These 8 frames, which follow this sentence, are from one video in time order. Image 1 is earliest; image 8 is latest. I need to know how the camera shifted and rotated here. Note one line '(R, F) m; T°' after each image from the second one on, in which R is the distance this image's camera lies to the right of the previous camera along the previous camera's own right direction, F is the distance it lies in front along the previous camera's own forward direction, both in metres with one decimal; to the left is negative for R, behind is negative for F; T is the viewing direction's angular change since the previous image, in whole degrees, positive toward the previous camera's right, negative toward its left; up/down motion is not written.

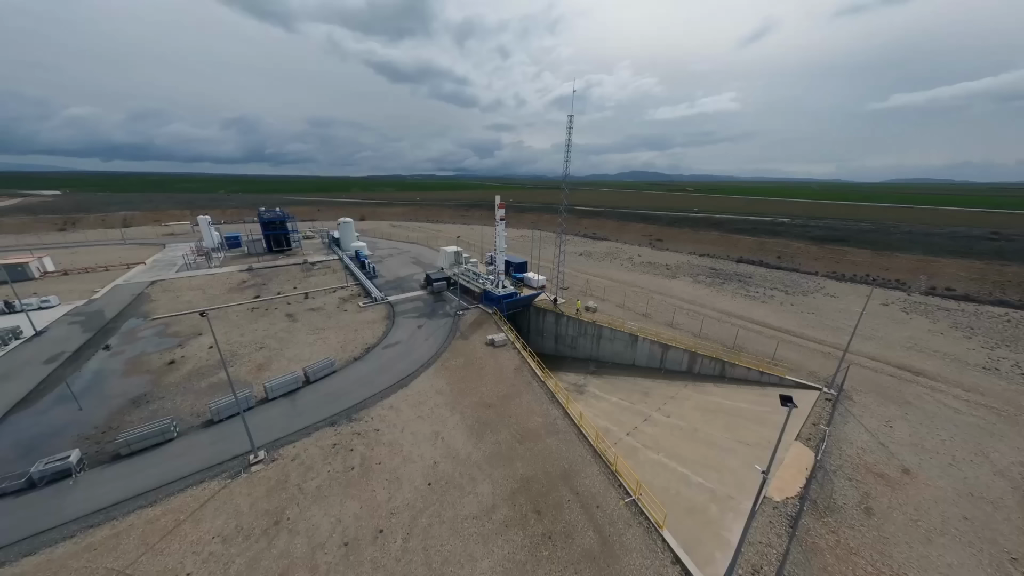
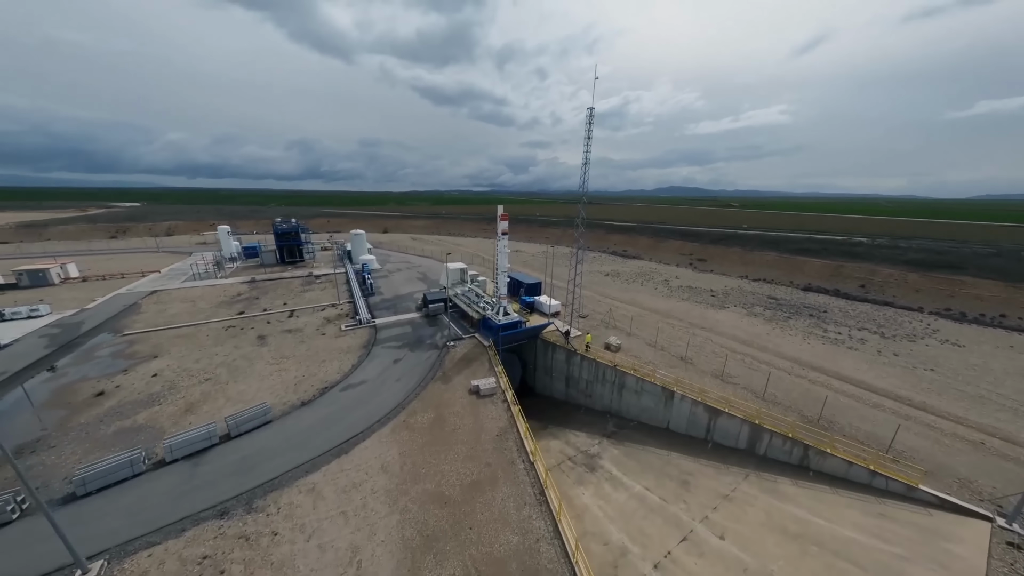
(+3.2, +7.7) m; -6°
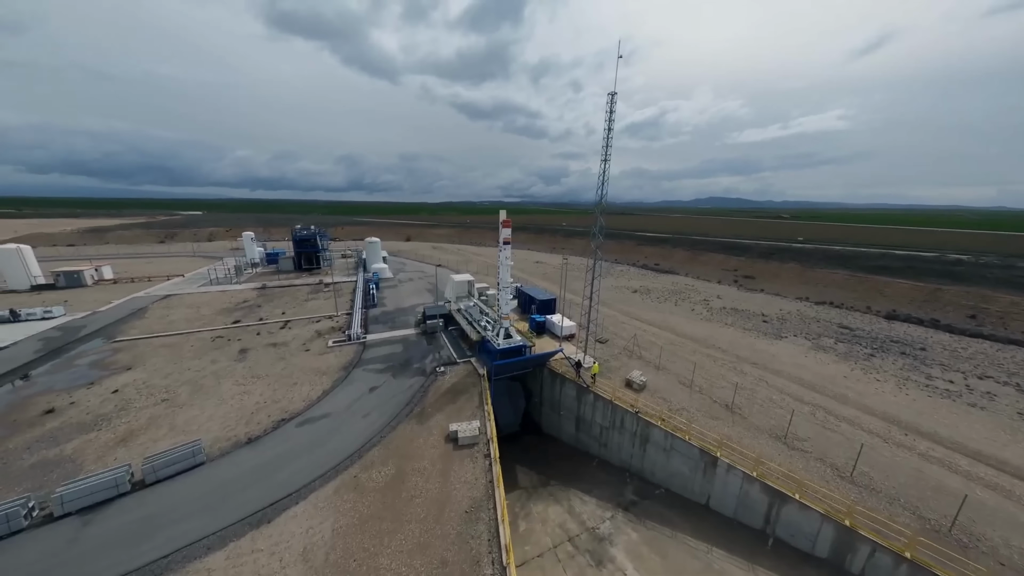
(+2.6, +5.5) m; -6°
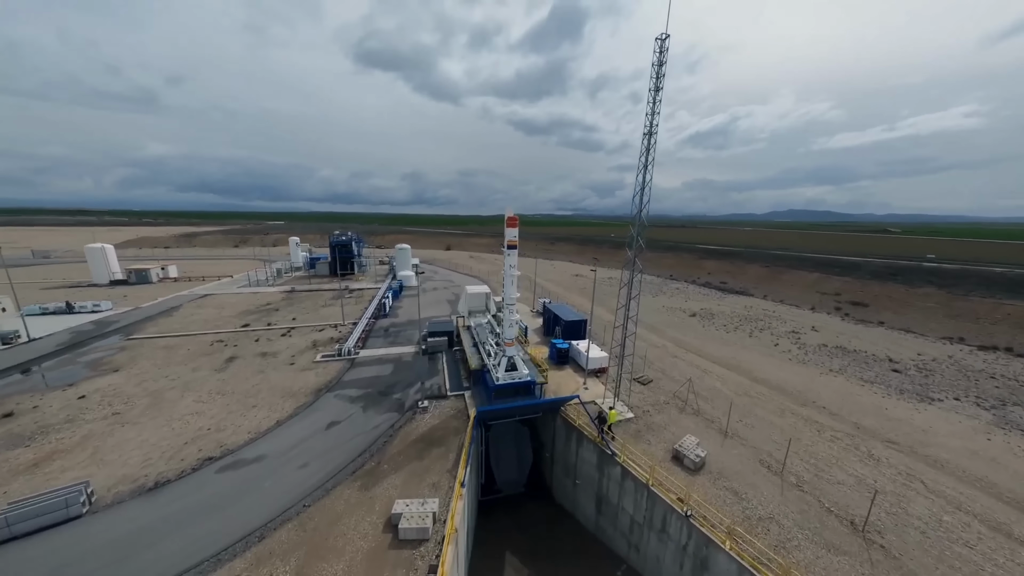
(+3.3, +7.4) m; -9°
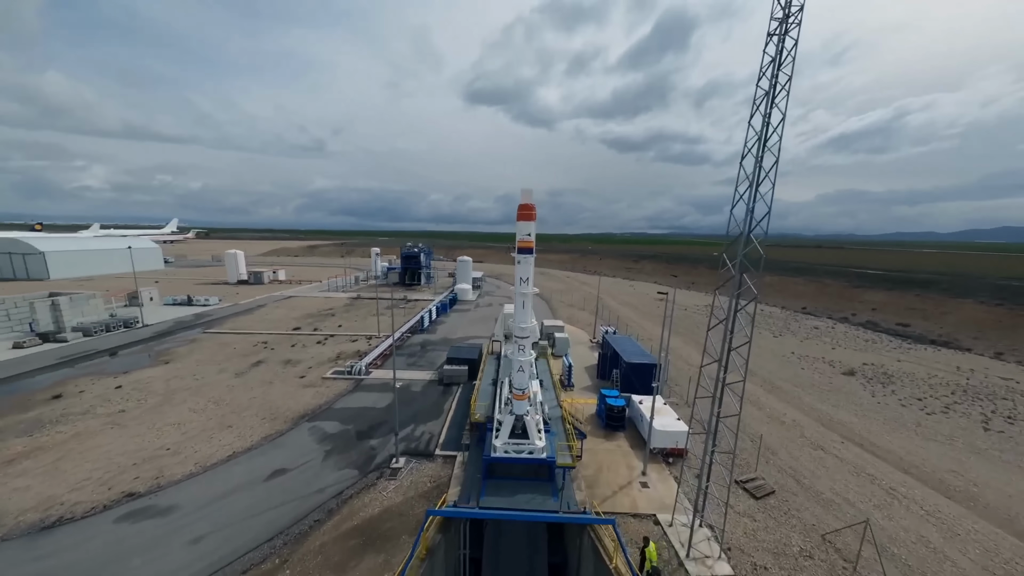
(+3.7, +8.4) m; -16°
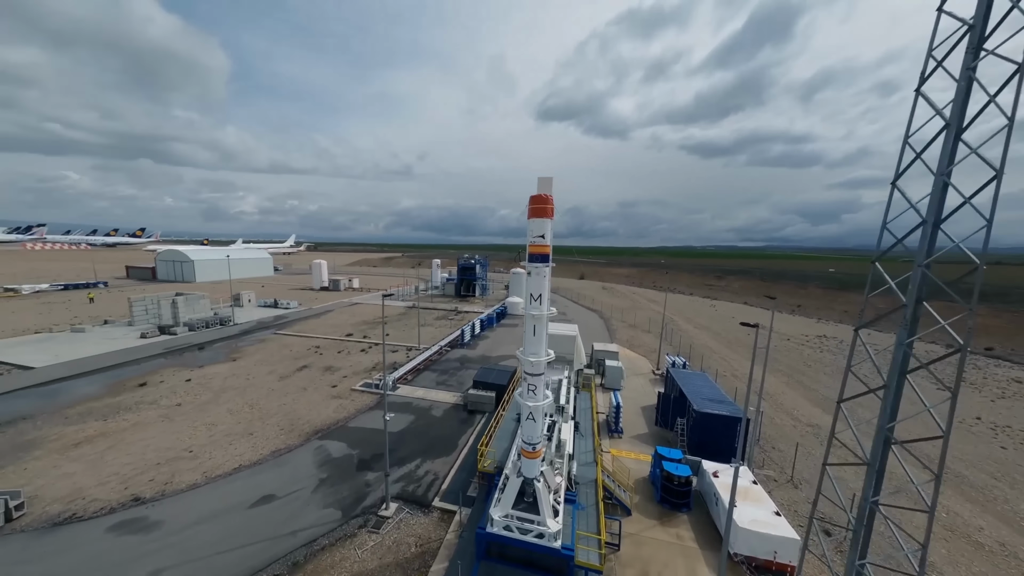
(+2.3, +4.1) m; -13°
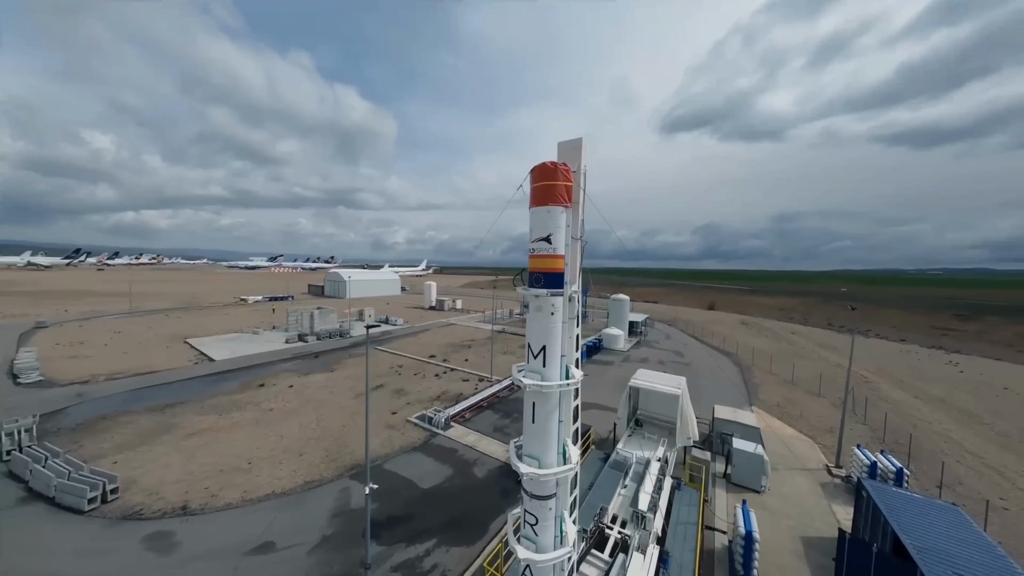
(+2.8, +5.7) m; -21°
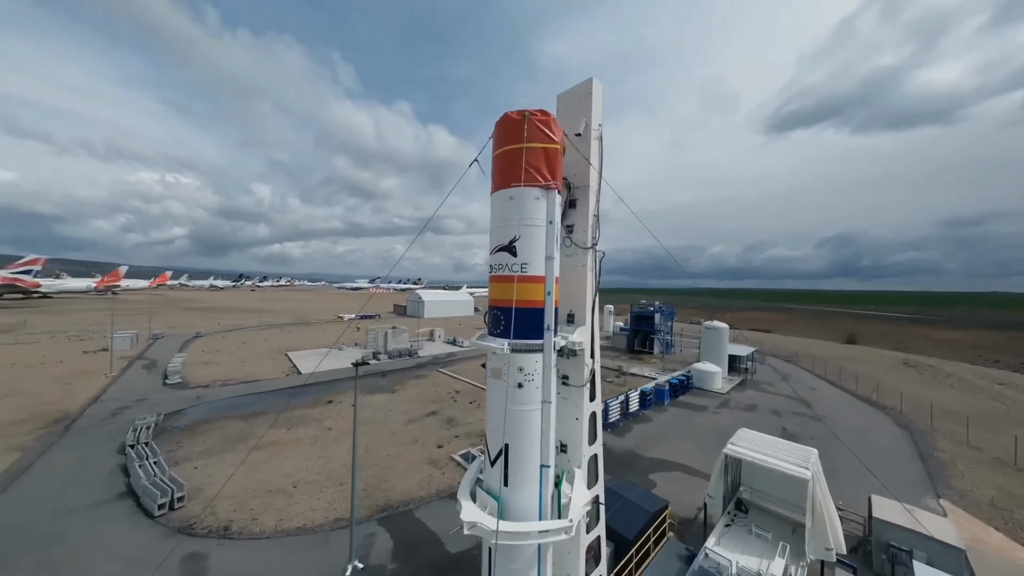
(+1.7, +3.2) m; -15°
